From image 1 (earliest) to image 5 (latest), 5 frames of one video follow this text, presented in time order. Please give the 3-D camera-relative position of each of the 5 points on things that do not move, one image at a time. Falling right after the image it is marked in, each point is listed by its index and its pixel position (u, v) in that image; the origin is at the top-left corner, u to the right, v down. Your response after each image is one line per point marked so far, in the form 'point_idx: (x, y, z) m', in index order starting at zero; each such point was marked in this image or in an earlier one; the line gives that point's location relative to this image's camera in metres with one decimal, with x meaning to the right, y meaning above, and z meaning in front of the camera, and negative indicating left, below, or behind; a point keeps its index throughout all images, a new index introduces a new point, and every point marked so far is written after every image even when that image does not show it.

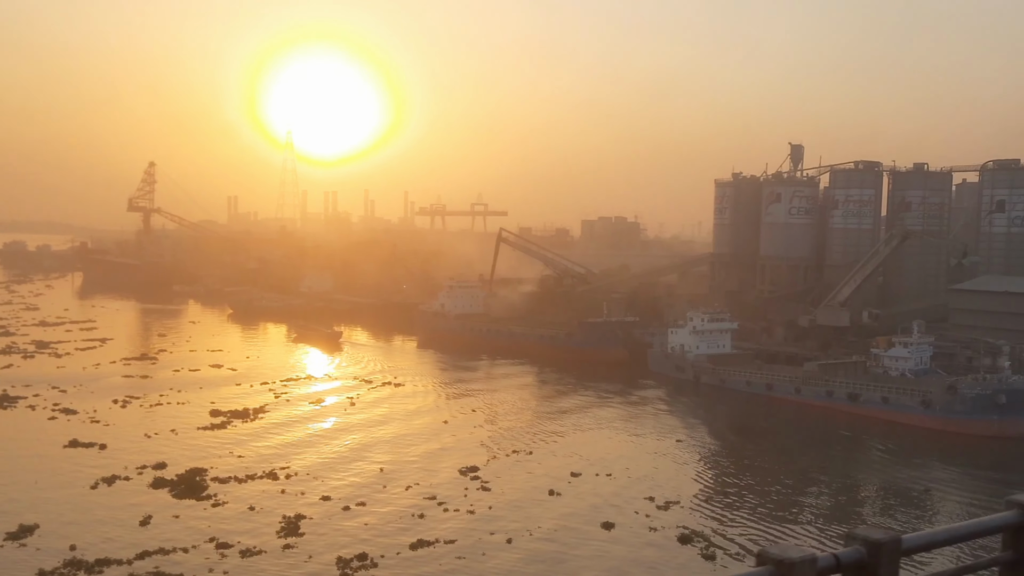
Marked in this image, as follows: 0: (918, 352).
0: (+7.6, -1.2, +18.3) m
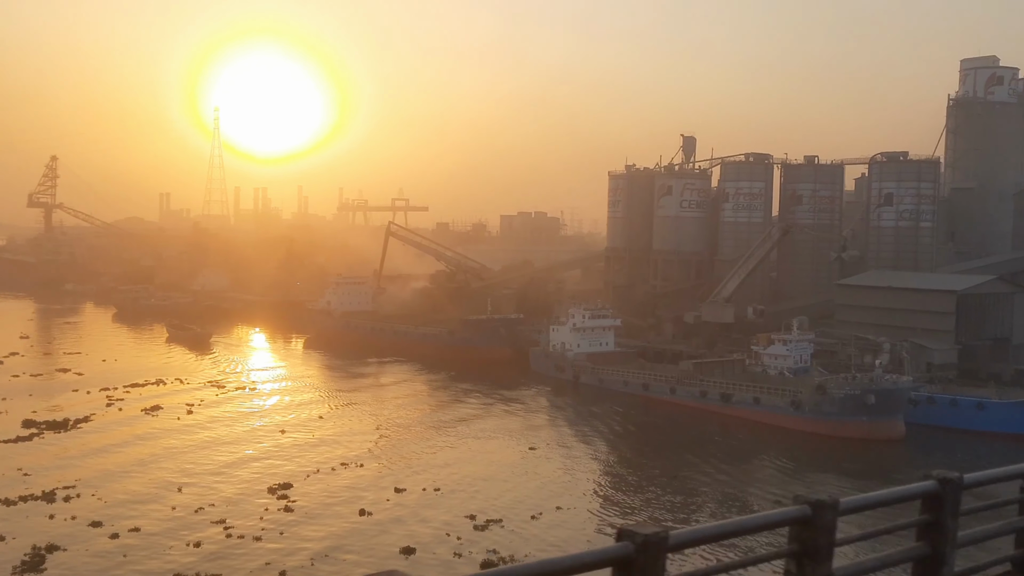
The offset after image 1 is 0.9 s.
0: (+5.1, -1.1, +17.6) m
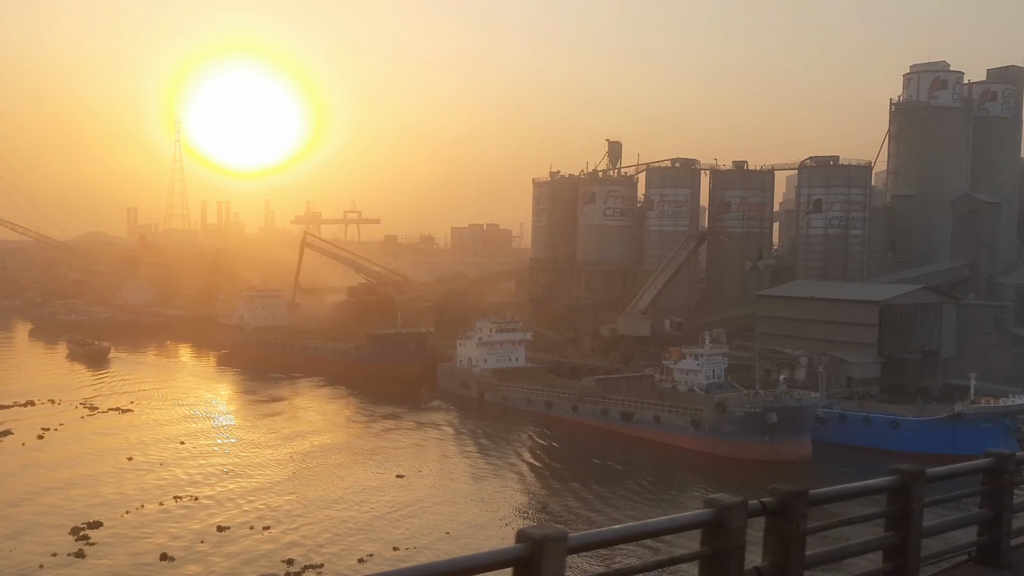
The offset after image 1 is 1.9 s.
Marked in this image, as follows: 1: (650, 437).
0: (+3.3, -1.3, +16.5) m
1: (+2.1, -2.2, +14.5) m
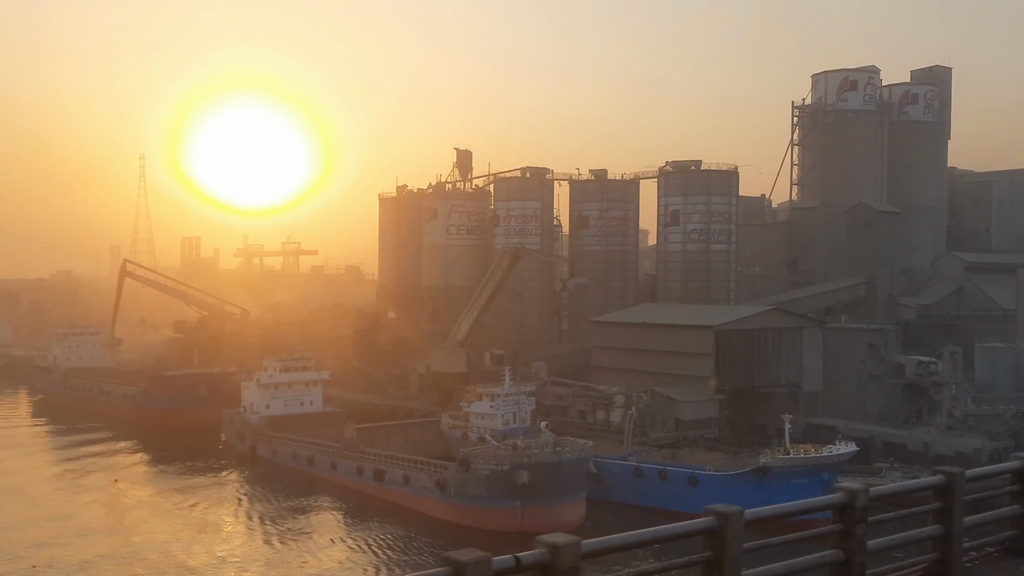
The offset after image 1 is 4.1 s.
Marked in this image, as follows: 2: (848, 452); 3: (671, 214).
0: (-0.1, -1.6, +13.6) m
1: (-1.3, -2.5, +11.6) m
2: (+3.7, -1.8, +10.8) m
3: (+3.0, +1.4, +18.2) m
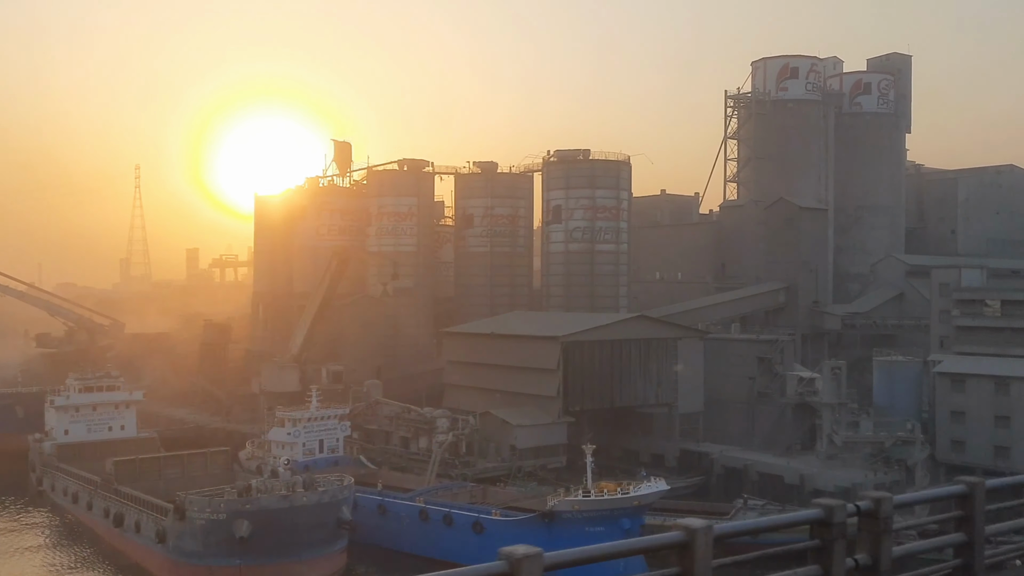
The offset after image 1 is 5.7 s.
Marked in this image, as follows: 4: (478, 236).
0: (-2.4, -1.7, +11.6) m
1: (-3.7, -2.6, +9.6) m
2: (+1.3, -1.8, +8.7) m
3: (+0.7, +1.3, +16.1) m
4: (-0.6, +0.9, +17.7) m
